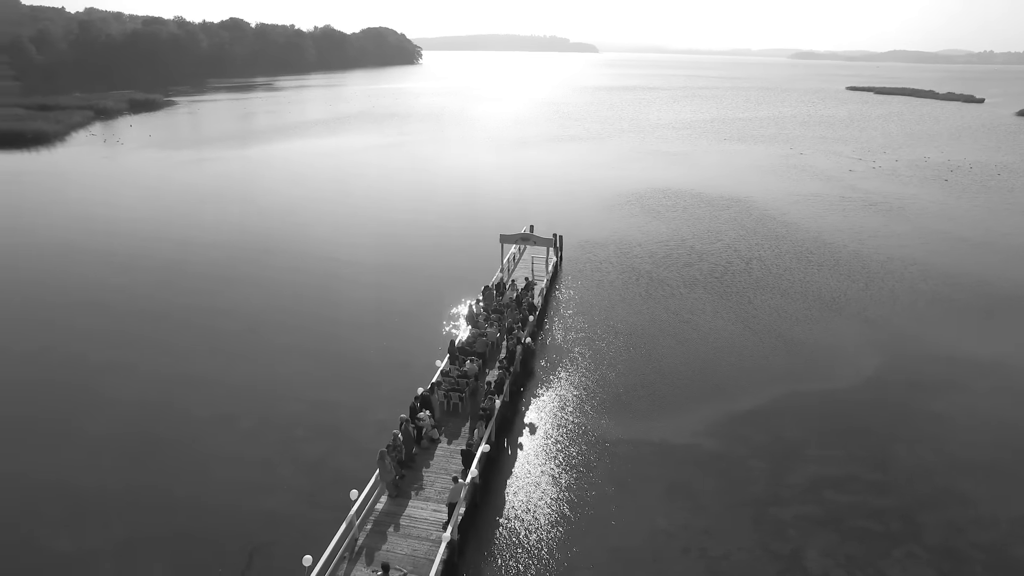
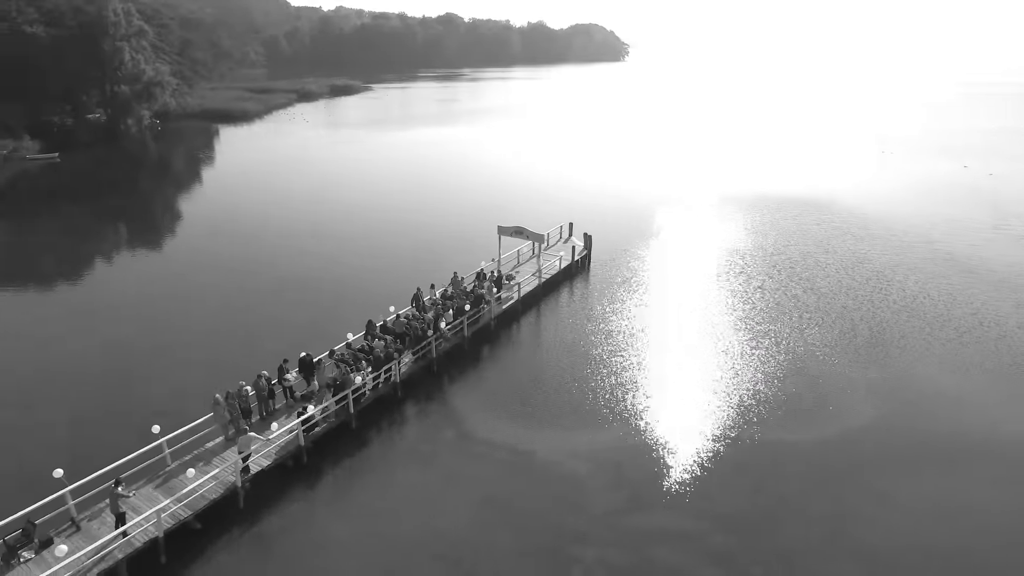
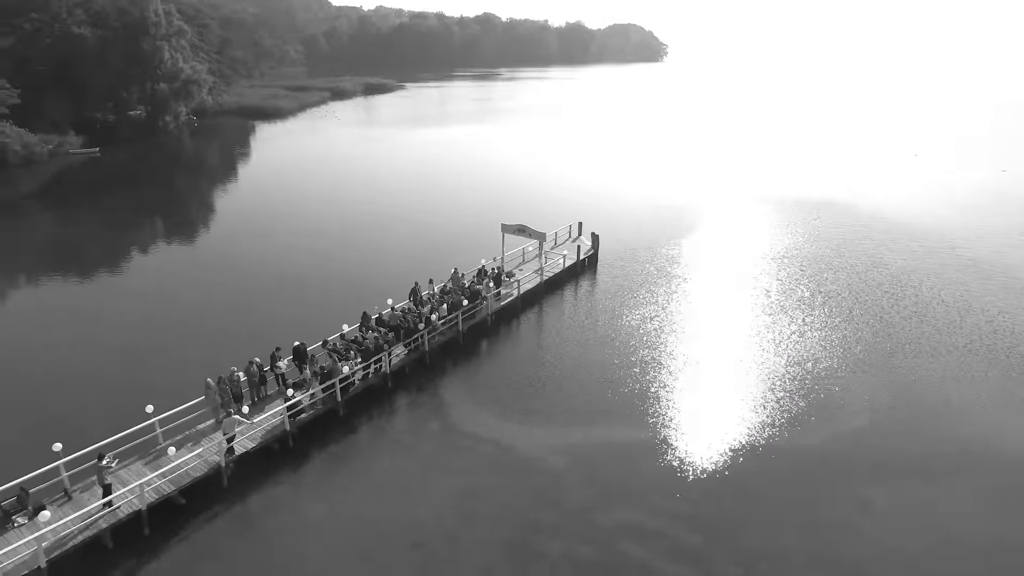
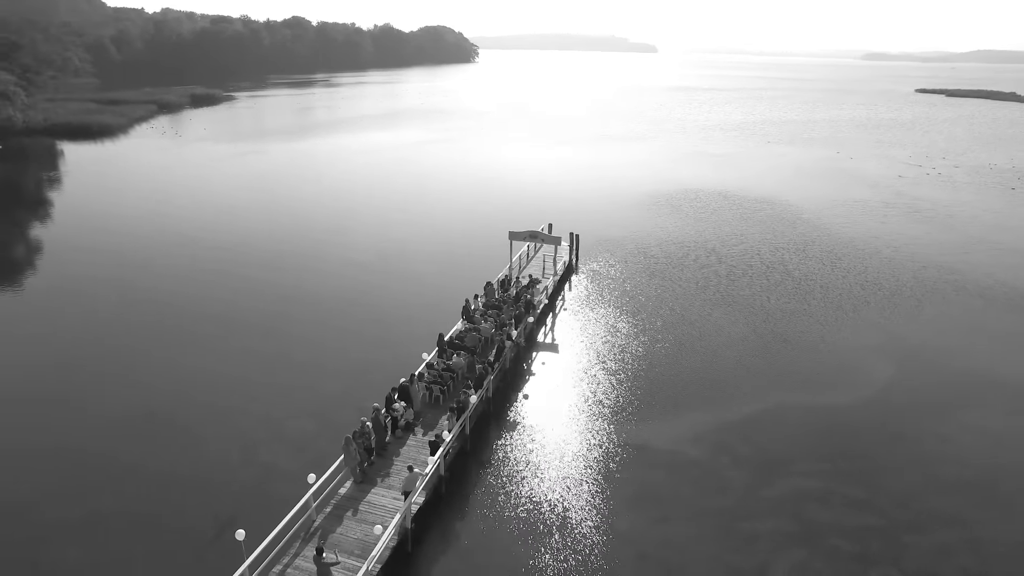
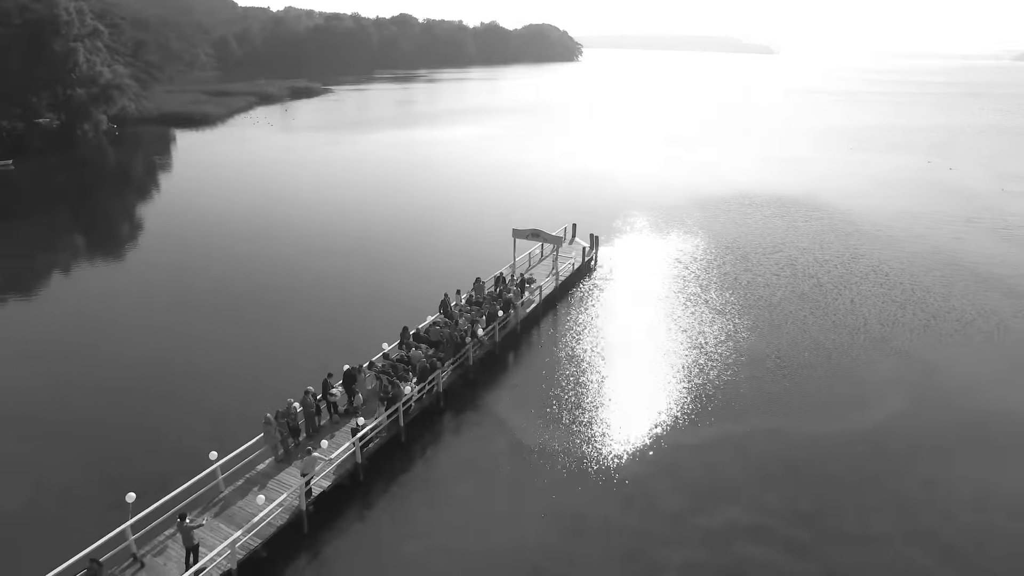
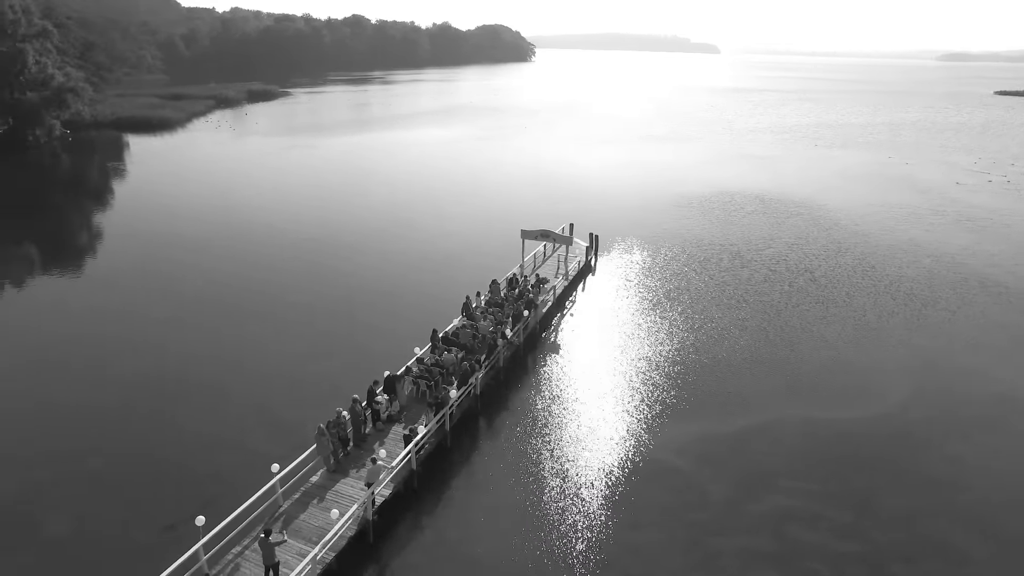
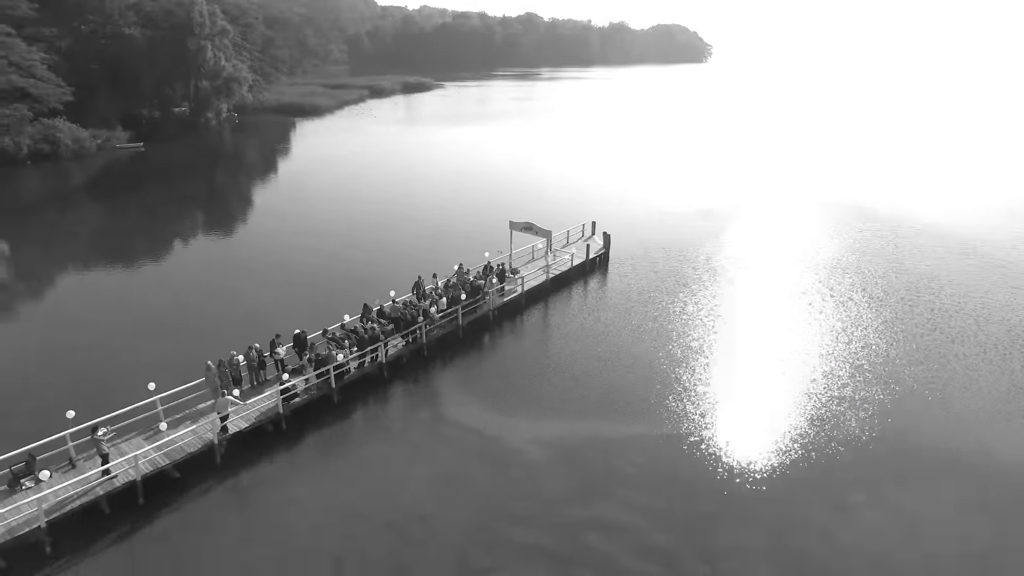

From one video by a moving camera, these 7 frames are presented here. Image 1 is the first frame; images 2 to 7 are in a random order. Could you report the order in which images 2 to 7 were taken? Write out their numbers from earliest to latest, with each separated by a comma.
4, 6, 5, 2, 3, 7
